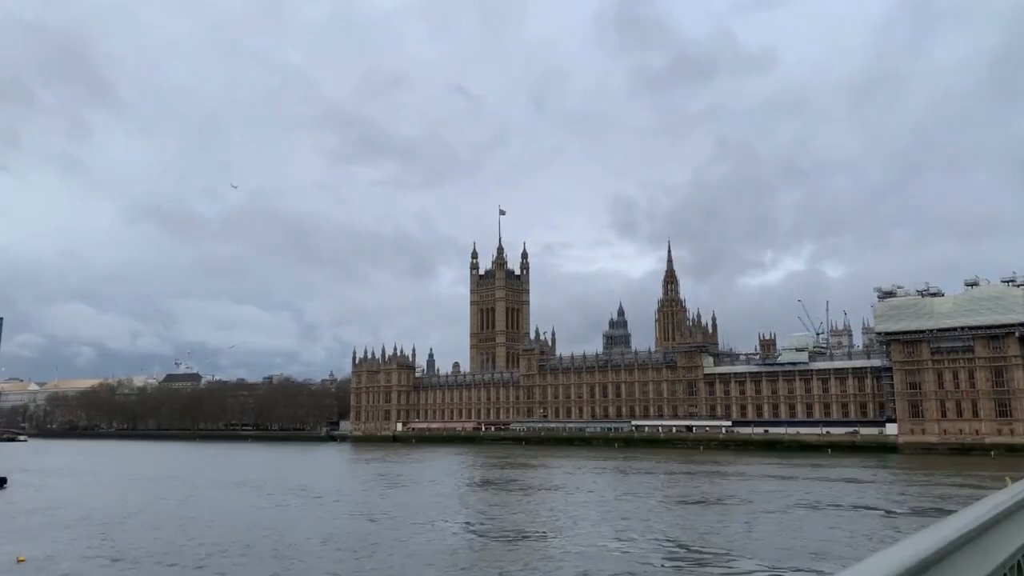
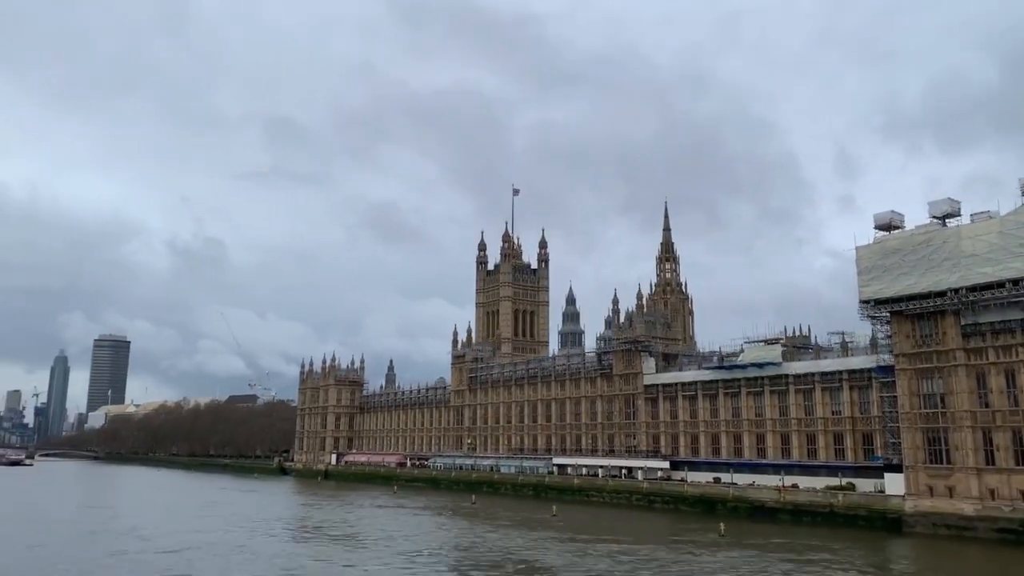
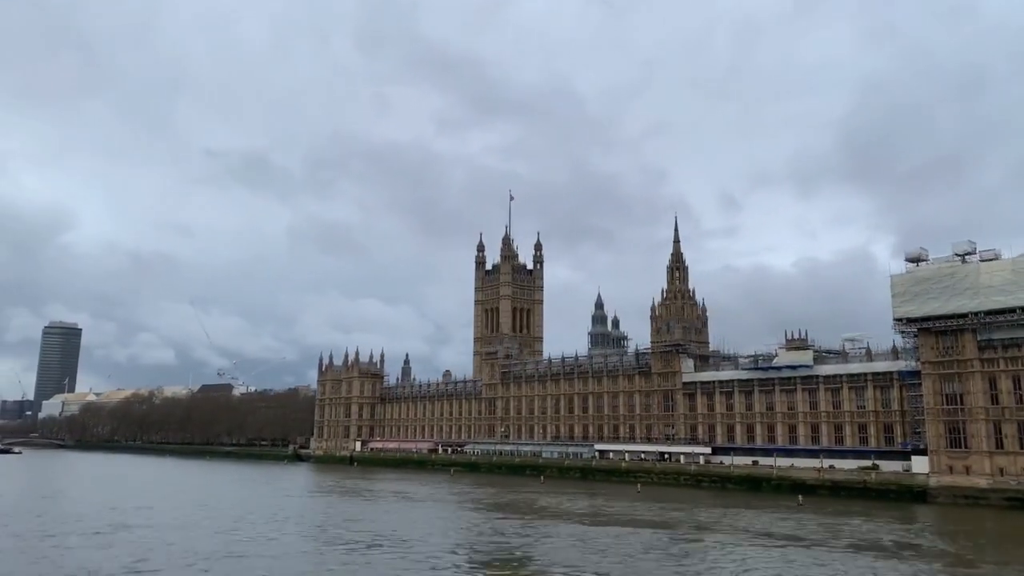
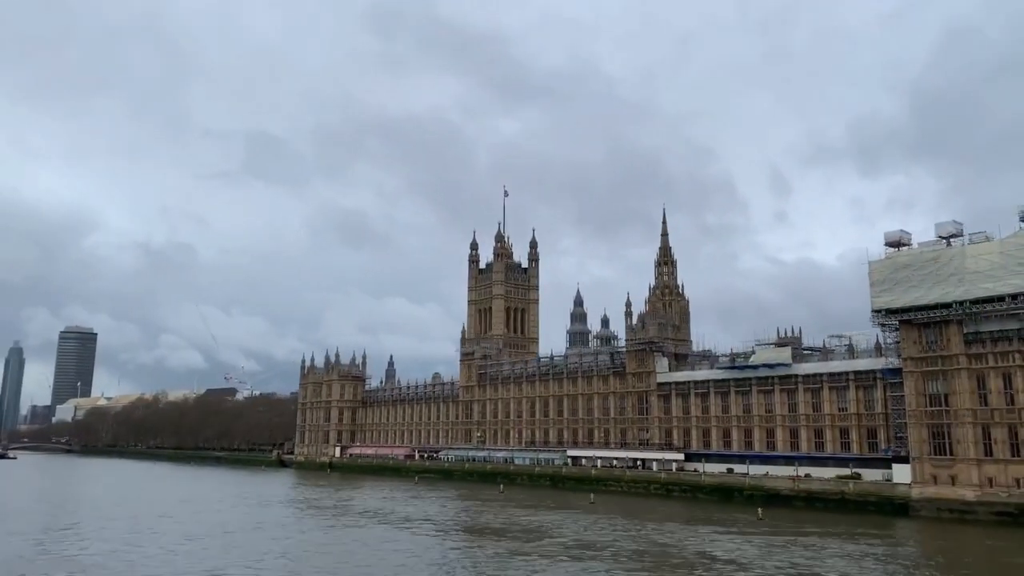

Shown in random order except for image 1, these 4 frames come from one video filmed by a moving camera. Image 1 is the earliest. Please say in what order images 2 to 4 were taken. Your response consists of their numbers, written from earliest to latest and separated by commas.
3, 4, 2
